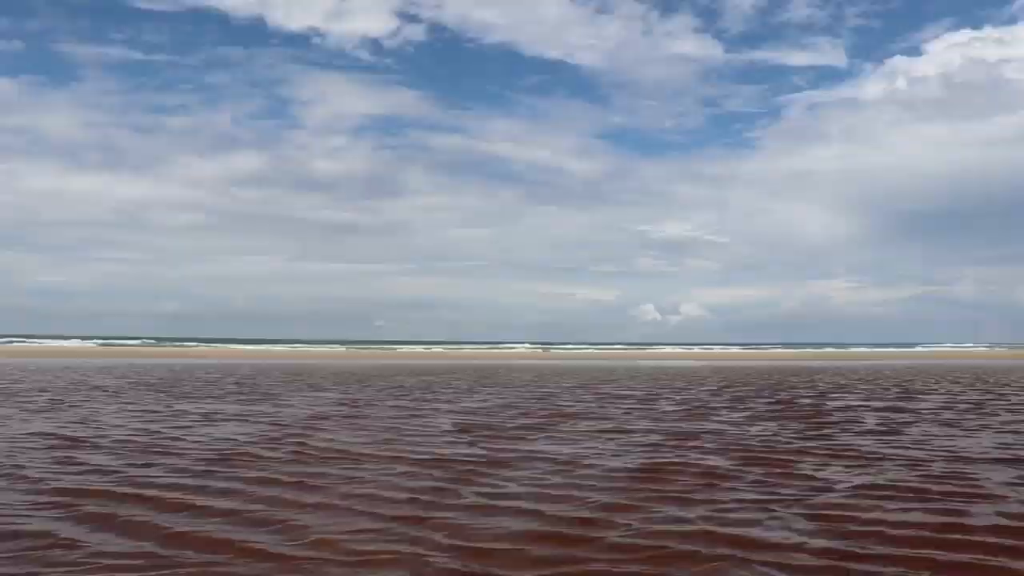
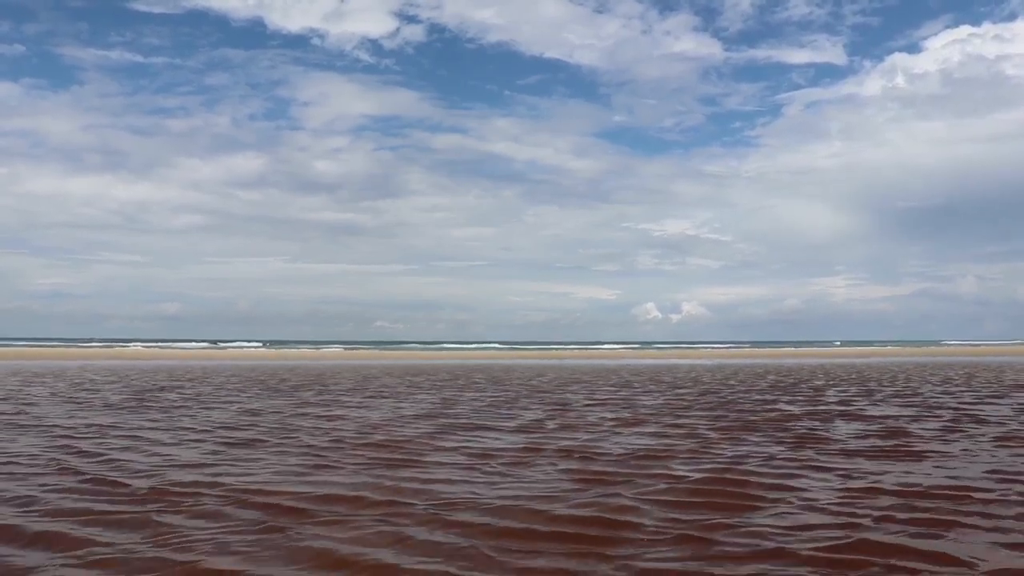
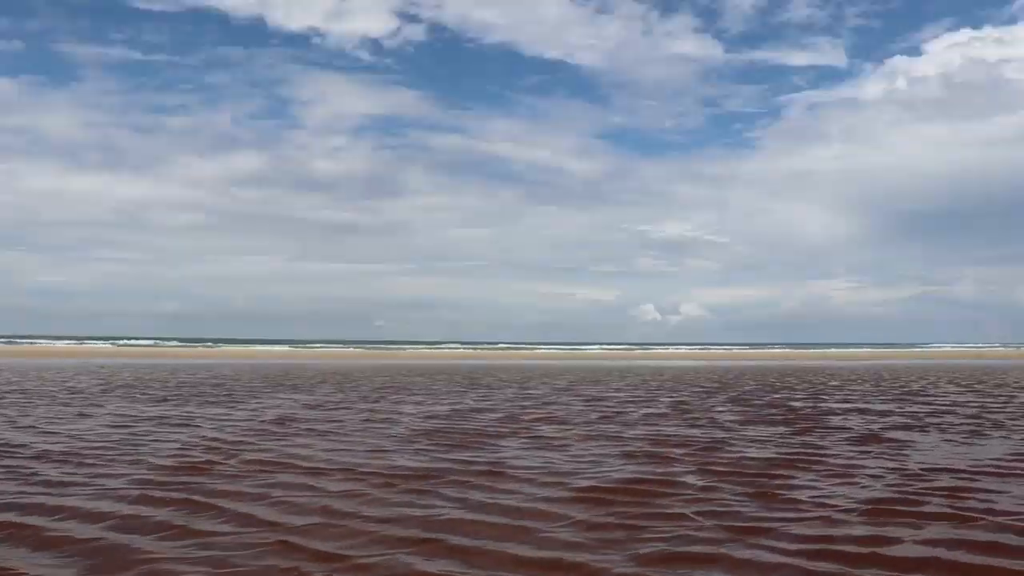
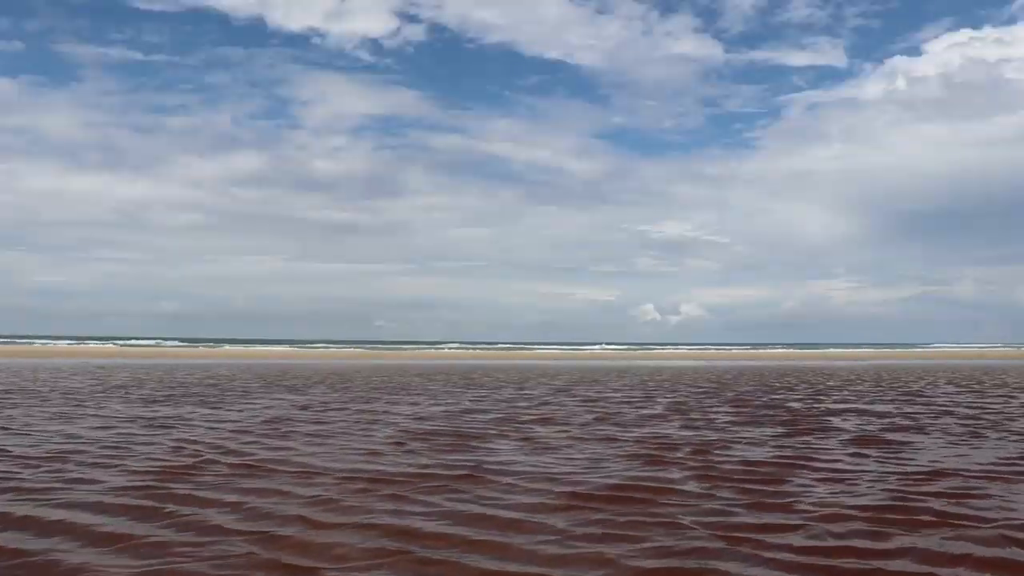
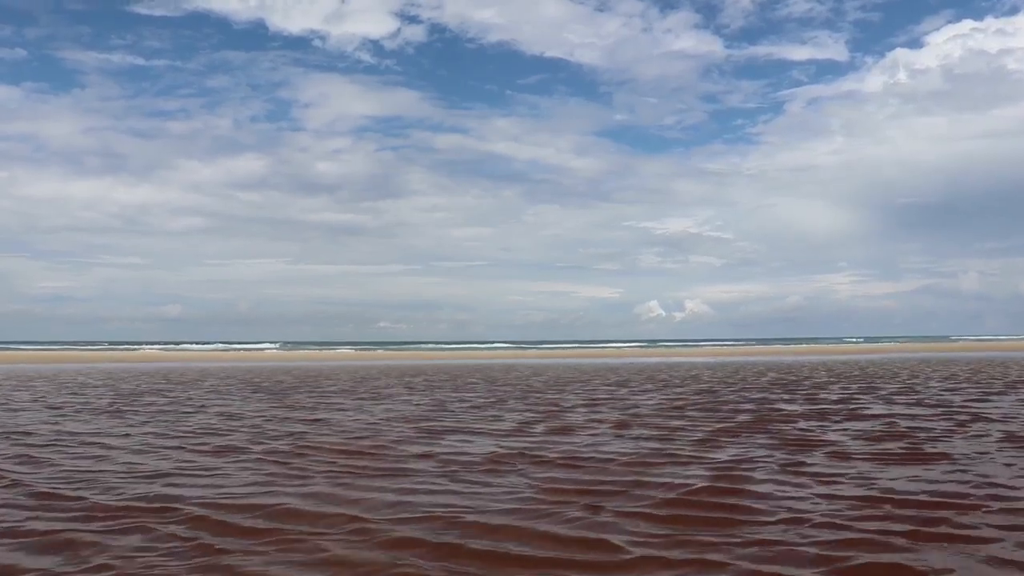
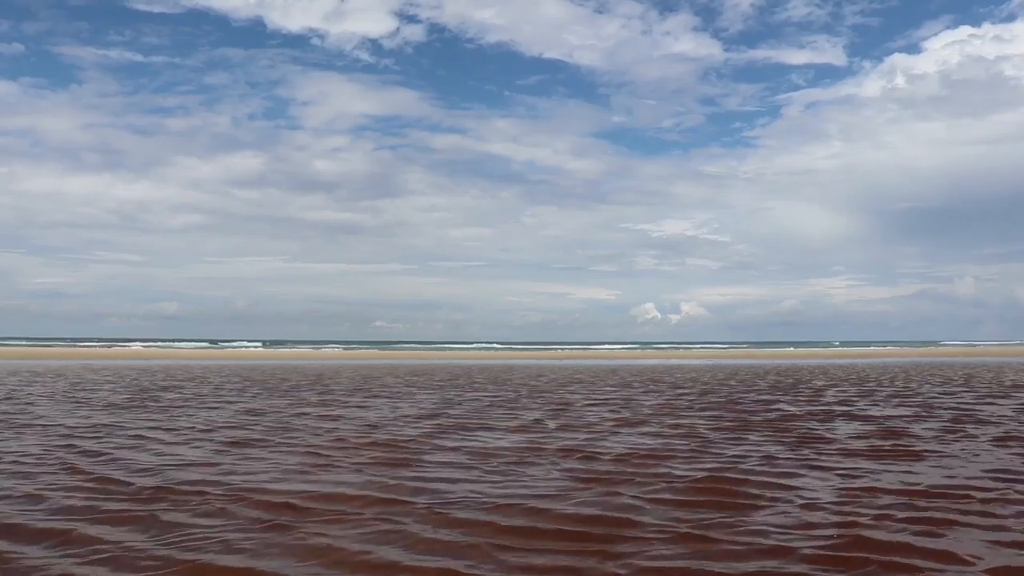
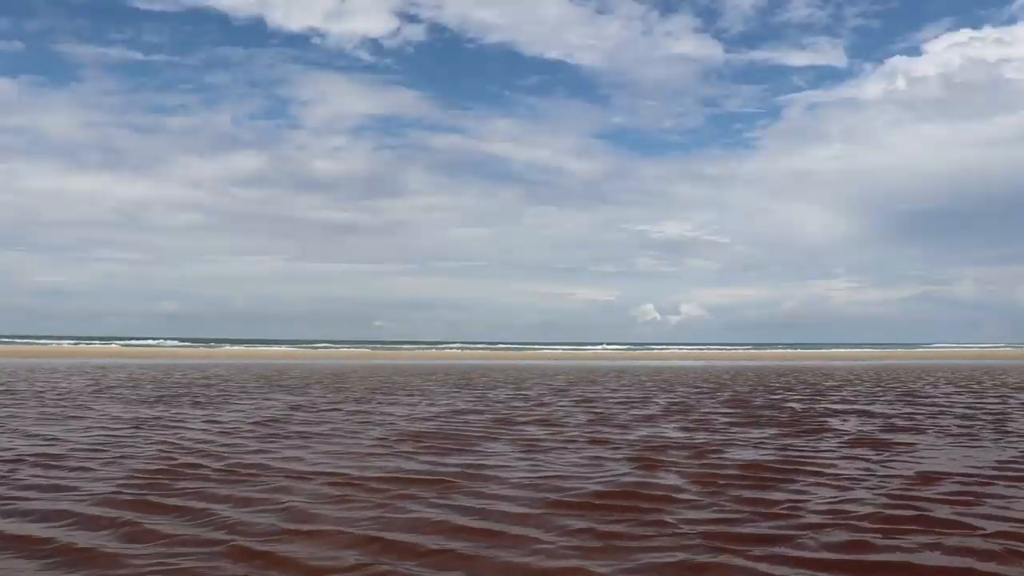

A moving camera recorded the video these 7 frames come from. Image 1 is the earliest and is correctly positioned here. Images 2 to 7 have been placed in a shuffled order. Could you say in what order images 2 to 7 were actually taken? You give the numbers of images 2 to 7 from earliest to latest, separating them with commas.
3, 4, 7, 6, 5, 2
